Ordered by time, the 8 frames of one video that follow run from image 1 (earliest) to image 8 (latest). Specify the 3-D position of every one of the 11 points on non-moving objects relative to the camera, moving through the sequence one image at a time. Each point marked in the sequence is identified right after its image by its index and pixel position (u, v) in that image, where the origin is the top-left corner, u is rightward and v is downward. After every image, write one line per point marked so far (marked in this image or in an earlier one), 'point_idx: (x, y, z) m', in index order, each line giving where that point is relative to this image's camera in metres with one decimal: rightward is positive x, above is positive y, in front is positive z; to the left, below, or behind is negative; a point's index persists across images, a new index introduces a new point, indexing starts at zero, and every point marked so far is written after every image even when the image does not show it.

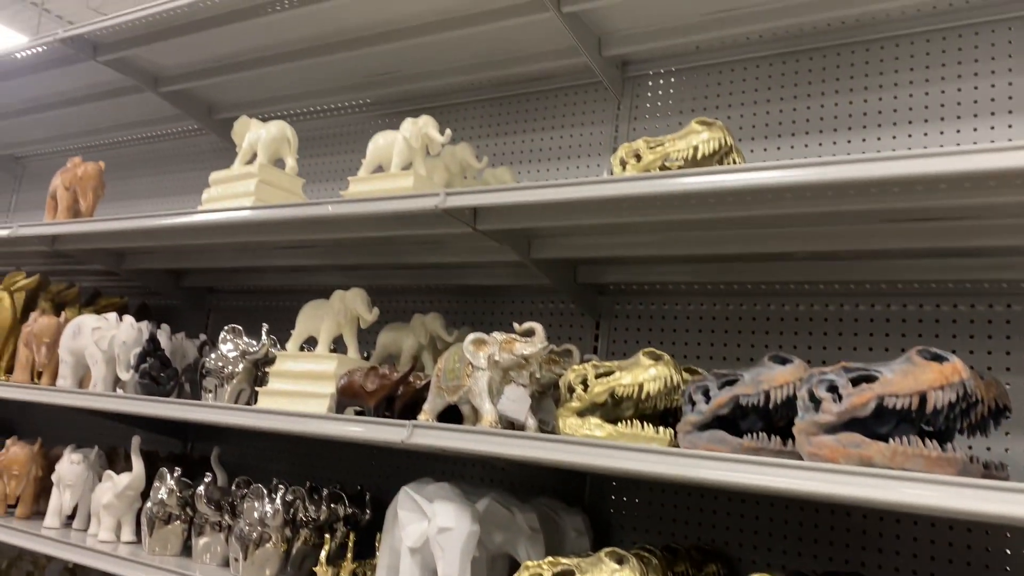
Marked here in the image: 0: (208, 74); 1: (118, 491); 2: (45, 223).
0: (-0.8, +0.6, +2.3) m
1: (-0.8, -0.4, +1.7) m
2: (-1.1, +0.2, +2.0) m
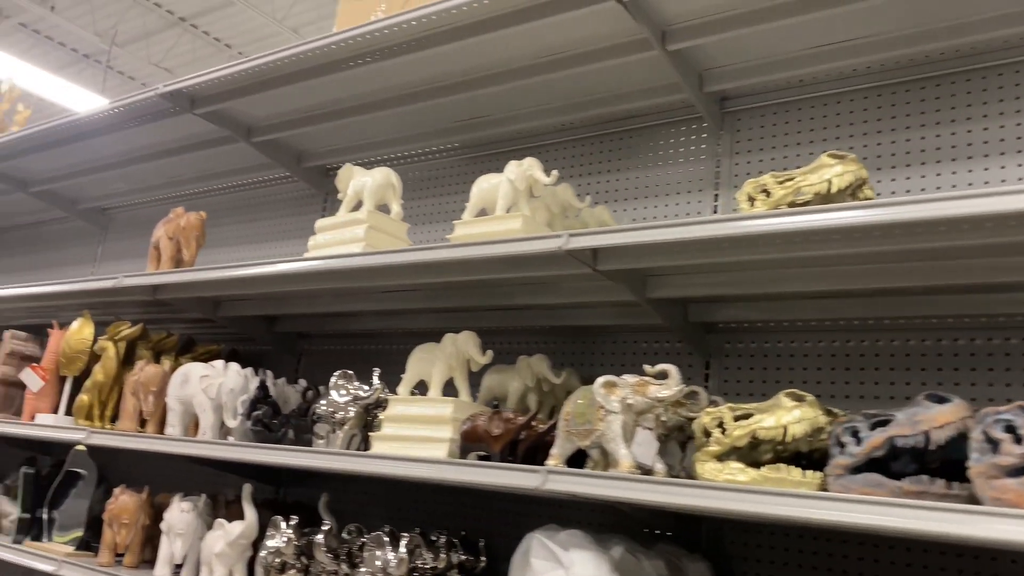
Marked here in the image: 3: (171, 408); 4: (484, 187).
0: (-0.6, +0.4, +2.3) m
1: (-0.5, -0.5, +1.7) m
2: (-0.9, 0.0, +2.0) m
3: (-0.7, -0.3, +1.8) m
4: (-0.1, +0.2, +1.7) m
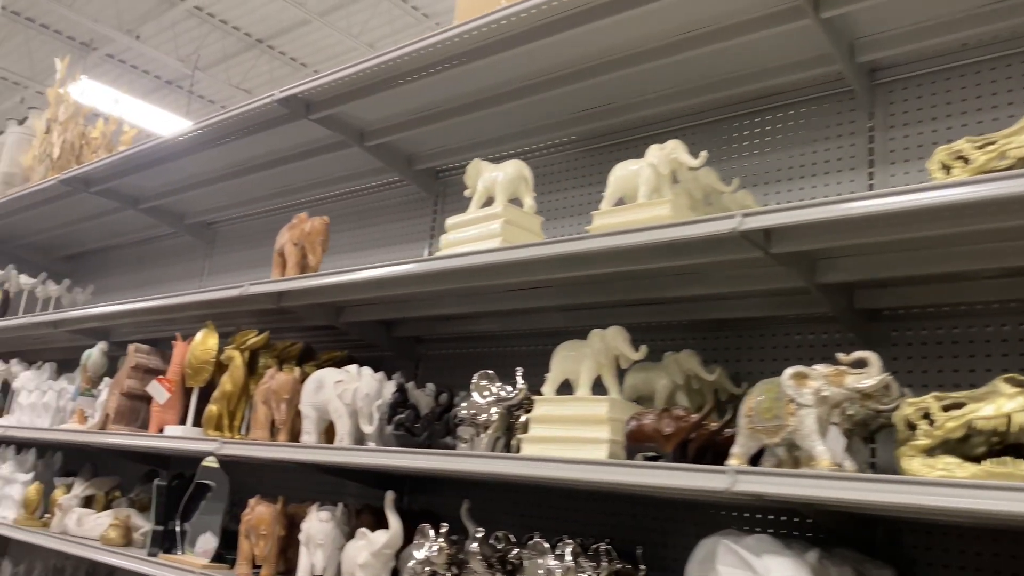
0: (-0.3, +0.4, +2.3) m
1: (-0.3, -0.5, +1.6) m
2: (-0.6, 0.0, +2.0) m
3: (-0.4, -0.3, +1.8) m
4: (+0.2, +0.2, +1.6) m
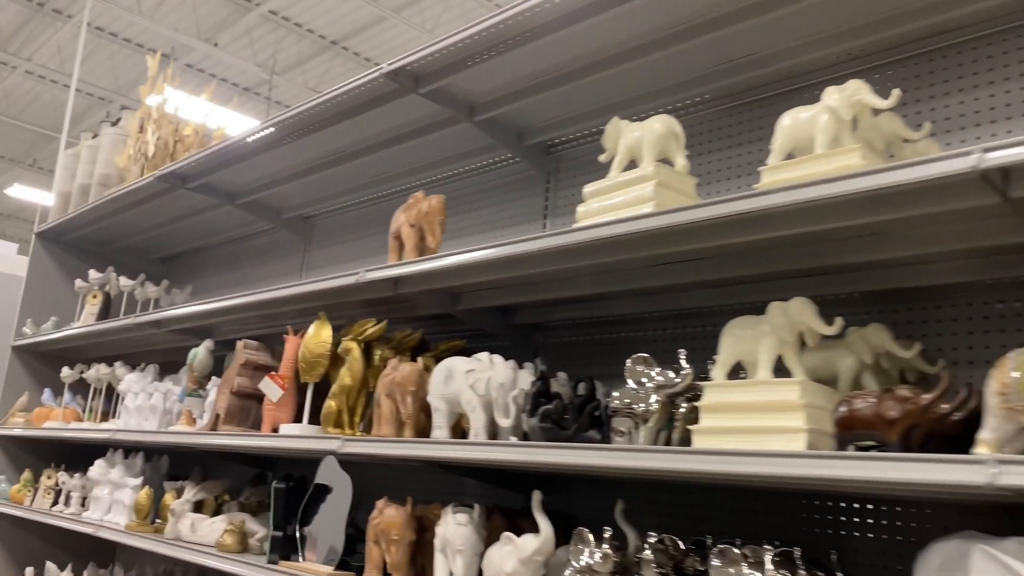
0: (0.0, +0.5, +2.1) m
1: (0.0, -0.4, +1.4) m
2: (-0.3, 0.0, +1.9) m
3: (-0.1, -0.2, +1.6) m
4: (+0.5, +0.3, +1.4) m
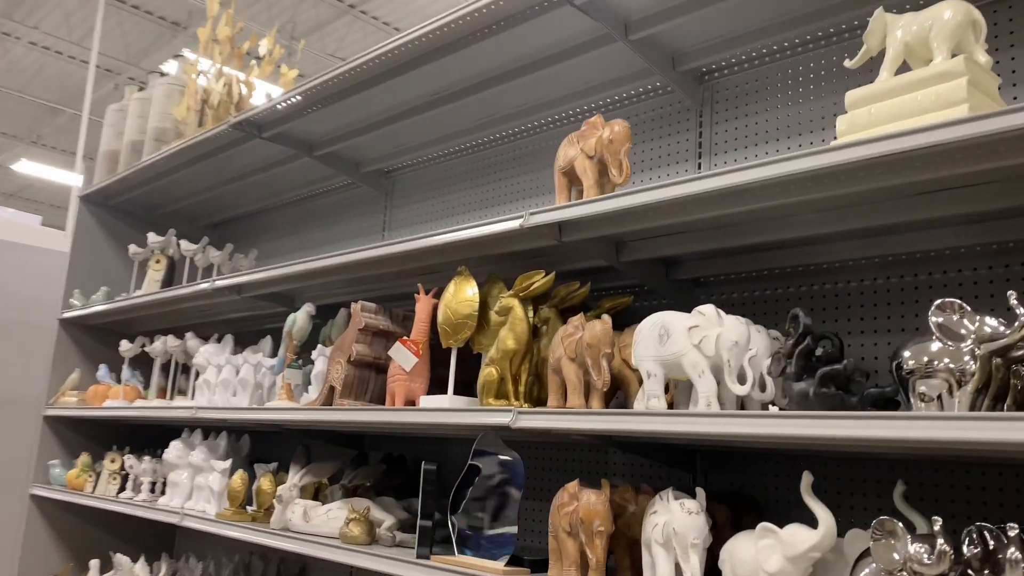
0: (+0.4, +0.6, +1.8) m
1: (+0.4, -0.4, +1.2) m
2: (+0.1, +0.1, +1.6) m
3: (+0.2, -0.1, +1.3) m
4: (+0.8, +0.4, +1.1) m
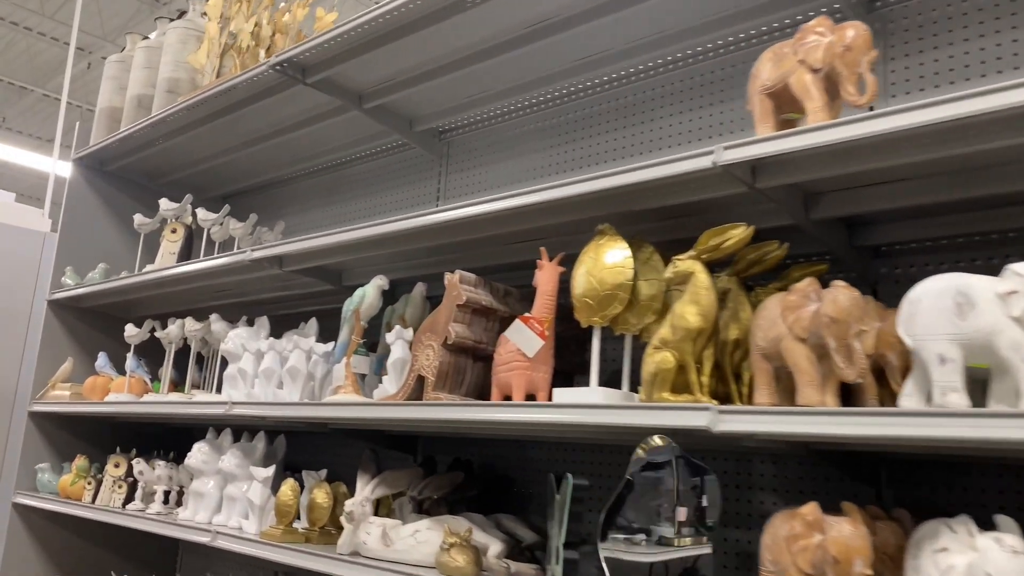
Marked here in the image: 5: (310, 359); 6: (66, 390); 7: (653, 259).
0: (+0.6, +0.6, +1.4) m
1: (+0.7, -0.3, +0.8) m
2: (+0.3, +0.2, +1.2) m
3: (+0.5, -0.1, +1.0) m
4: (+1.1, +0.4, +0.8) m
5: (-0.4, -0.2, +1.9) m
6: (-1.4, -0.3, +2.7) m
7: (+0.2, 0.0, +1.4) m
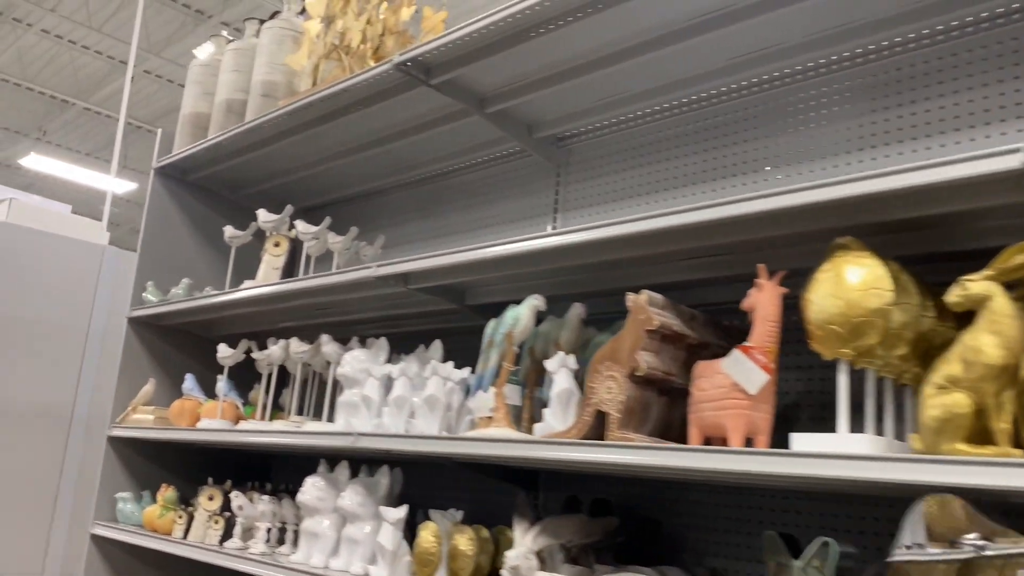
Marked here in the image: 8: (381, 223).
0: (+0.9, +0.6, +1.2) m
1: (+0.9, -0.3, +0.6) m
2: (+0.7, +0.2, +1.0) m
3: (+0.8, -0.1, +0.8) m
4: (+1.4, +0.4, +0.5) m
5: (-0.1, -0.2, +1.7) m
6: (-1.1, -0.4, +2.5) m
7: (+0.5, 0.0, +1.2) m
8: (-0.4, +0.2, +2.7) m
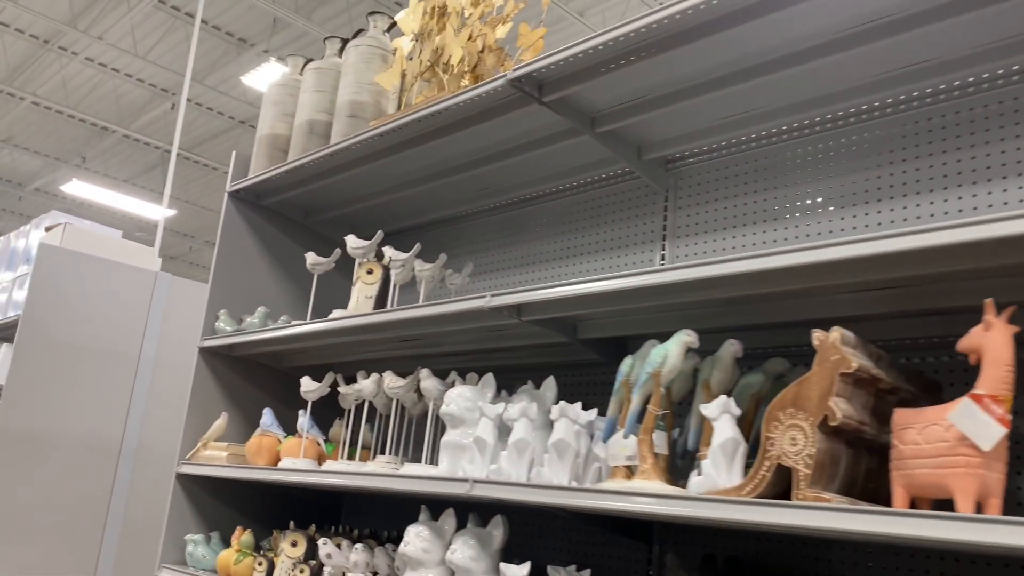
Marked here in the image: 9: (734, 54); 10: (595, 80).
0: (+1.2, +0.5, +1.0) m
1: (+1.2, -0.4, +0.4) m
2: (+0.9, +0.1, +0.8) m
3: (+1.0, -0.1, +0.6) m
4: (+1.6, +0.4, +0.4) m
5: (+0.1, -0.3, +1.5) m
6: (-0.8, -0.5, +2.4) m
7: (+0.8, 0.0, +1.0) m
8: (-0.1, +0.1, +2.6) m
9: (+0.4, +0.5, +1.7) m
10: (+0.2, +0.4, +1.8) m
